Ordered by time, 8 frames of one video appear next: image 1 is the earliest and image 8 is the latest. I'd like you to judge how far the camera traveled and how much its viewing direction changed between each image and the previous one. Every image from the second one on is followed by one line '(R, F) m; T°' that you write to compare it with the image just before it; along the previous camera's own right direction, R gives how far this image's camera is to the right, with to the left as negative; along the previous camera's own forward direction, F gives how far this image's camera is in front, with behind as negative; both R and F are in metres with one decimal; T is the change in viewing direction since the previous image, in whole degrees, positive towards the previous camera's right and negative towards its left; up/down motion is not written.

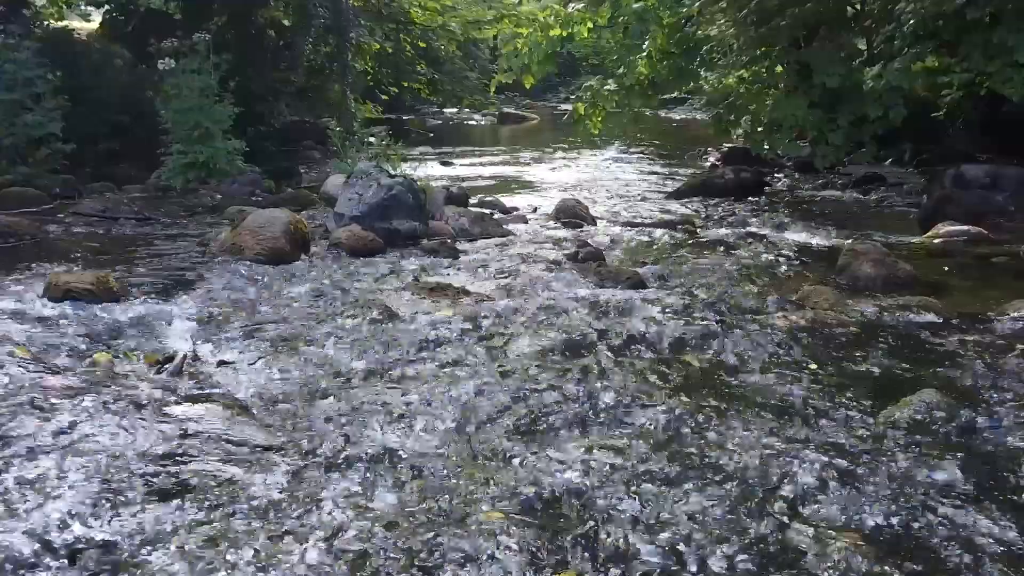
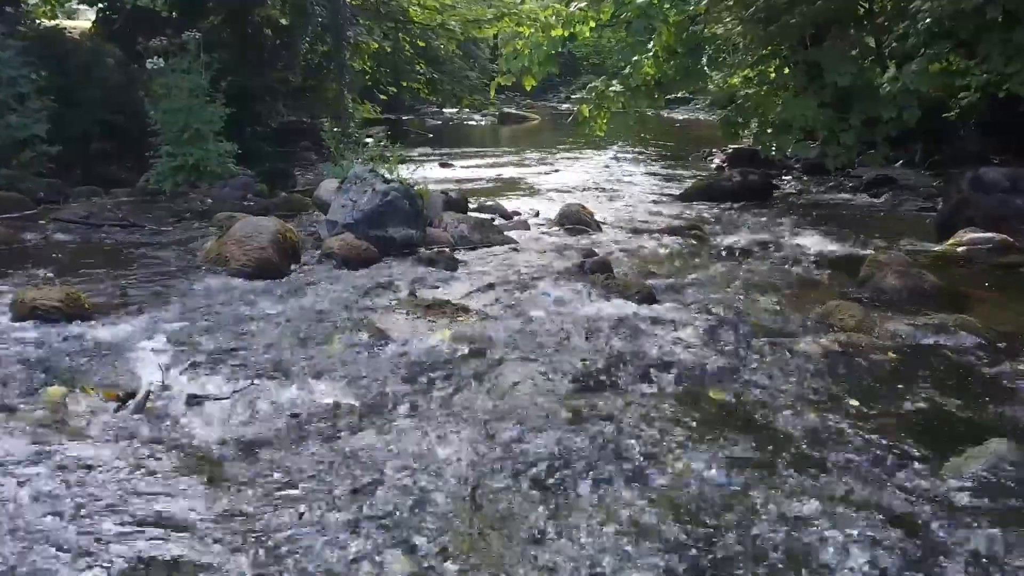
(0.0, +0.6) m; 0°
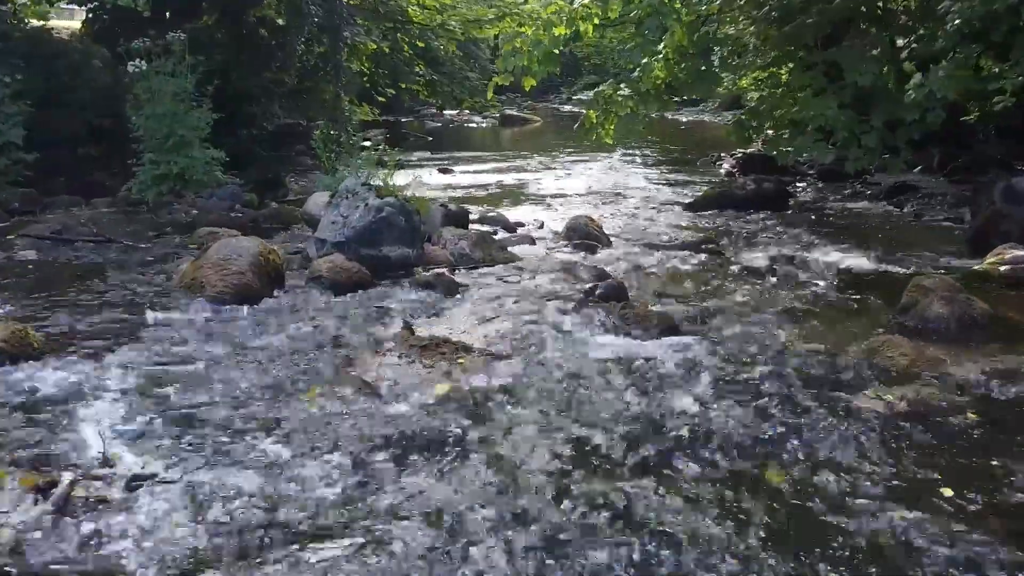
(0.0, +0.9) m; 0°
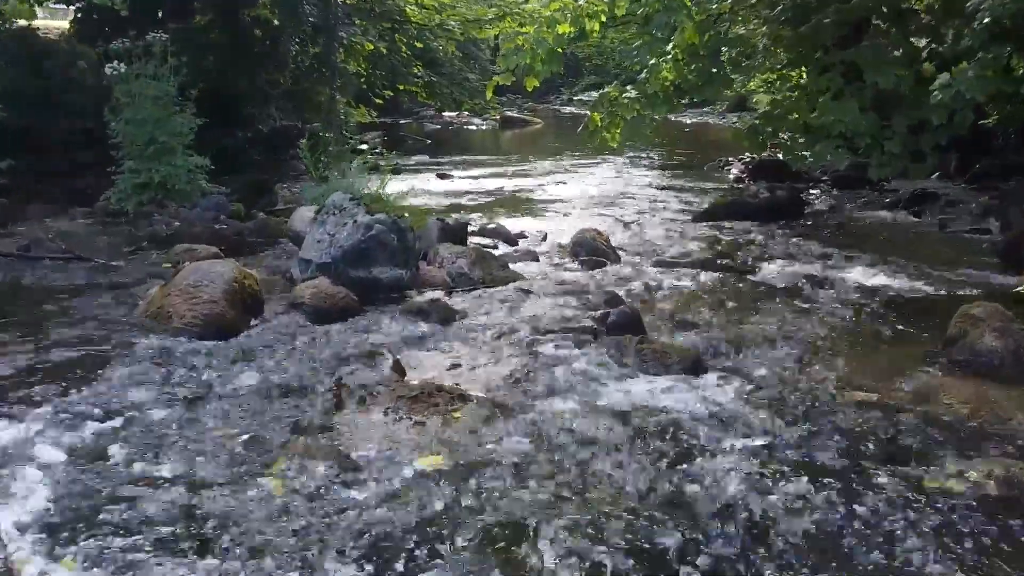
(0.0, +0.9) m; 0°
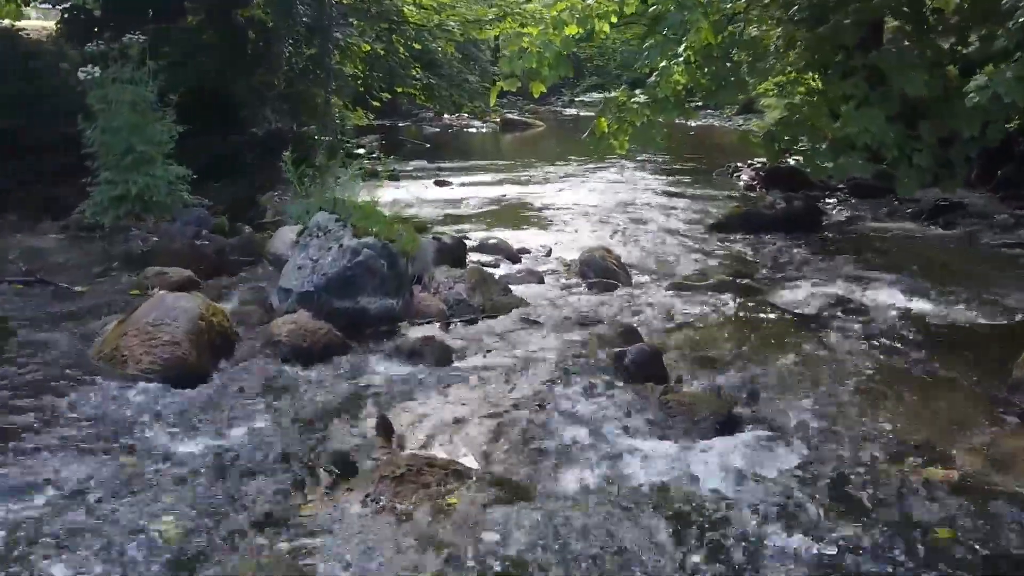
(0.0, +0.9) m; 0°
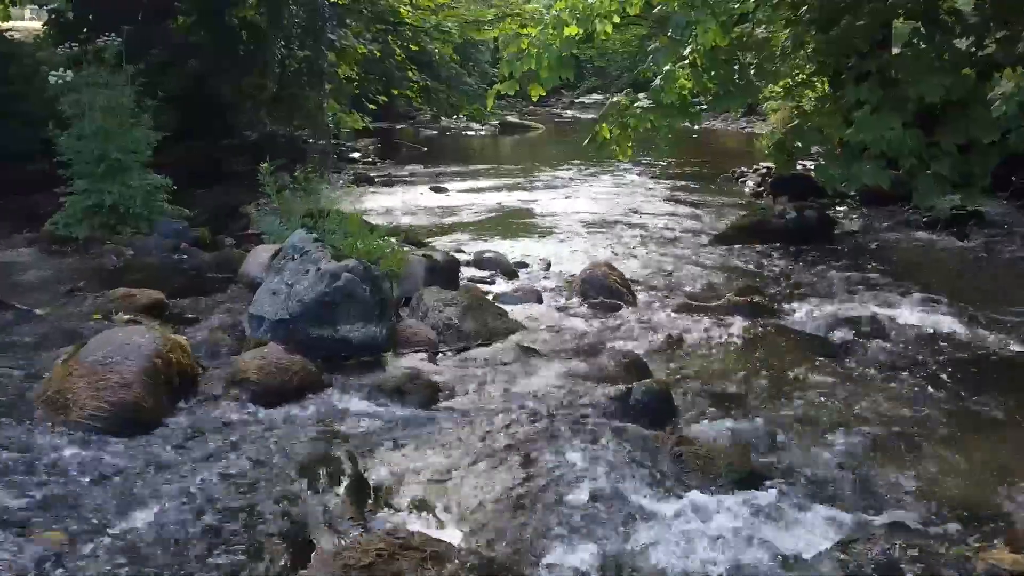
(0.0, +0.7) m; 0°
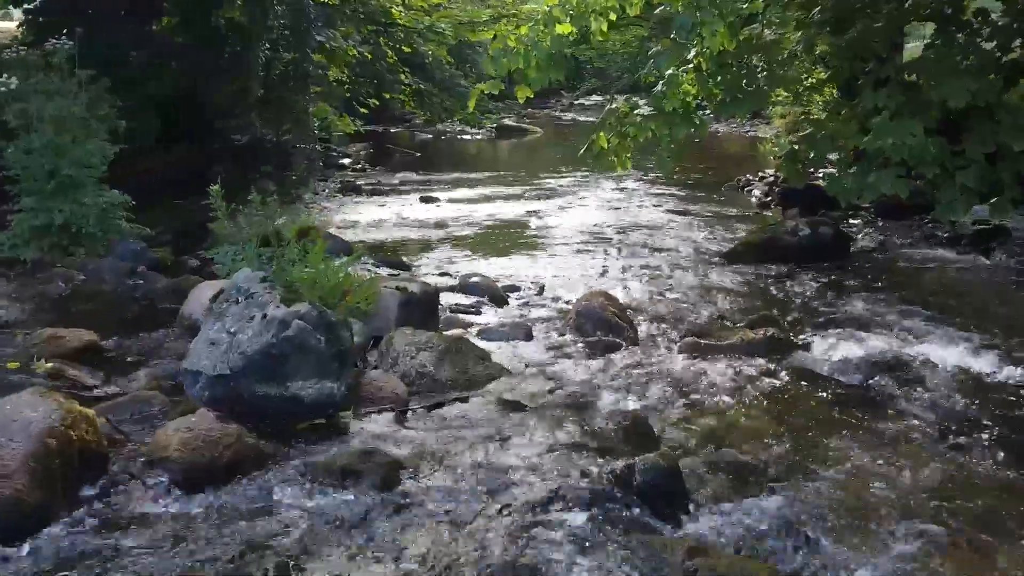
(+0.1, +1.1) m; 0°
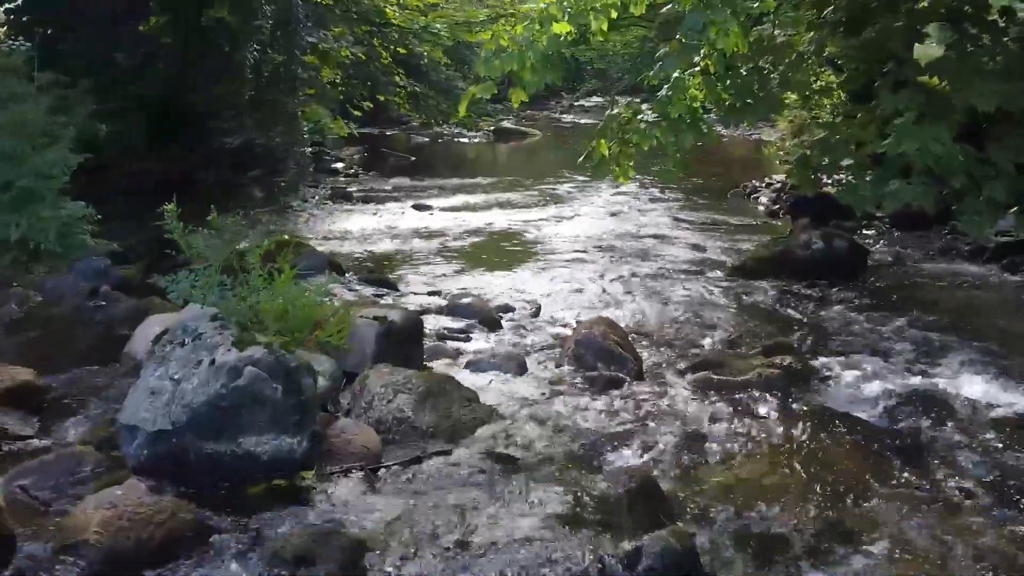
(+0.1, +0.9) m; 0°
